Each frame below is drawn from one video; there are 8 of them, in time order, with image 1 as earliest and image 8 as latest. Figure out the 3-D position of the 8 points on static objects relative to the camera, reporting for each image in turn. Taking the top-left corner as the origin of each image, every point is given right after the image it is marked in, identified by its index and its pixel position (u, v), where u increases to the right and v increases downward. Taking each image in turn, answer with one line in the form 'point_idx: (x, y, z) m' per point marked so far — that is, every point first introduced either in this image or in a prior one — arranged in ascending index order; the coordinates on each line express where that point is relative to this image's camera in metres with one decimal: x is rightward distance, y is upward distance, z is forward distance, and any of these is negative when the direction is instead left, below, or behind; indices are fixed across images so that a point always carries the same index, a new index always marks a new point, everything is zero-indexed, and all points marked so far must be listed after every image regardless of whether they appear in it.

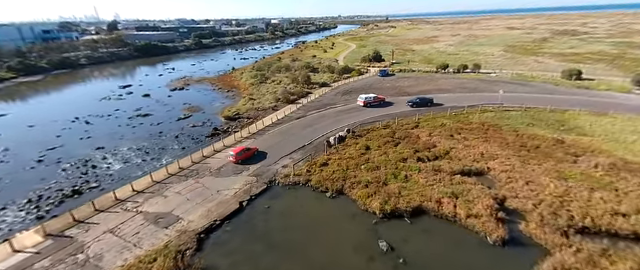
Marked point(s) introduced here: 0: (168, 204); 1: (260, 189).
0: (-9.9, -4.6, +16.4) m
1: (-4.1, -3.9, +17.9) m
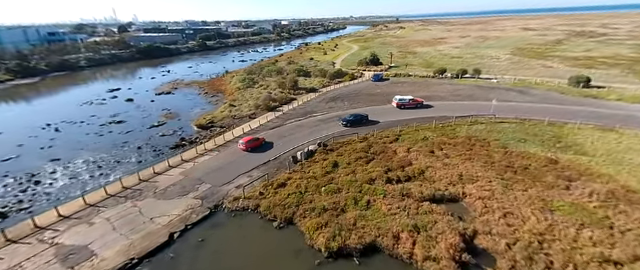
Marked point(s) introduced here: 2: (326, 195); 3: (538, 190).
0: (-13.5, -5.8, +14.6) m
1: (-7.6, -5.3, +15.9) m
2: (+0.5, -4.3, +18.1) m
3: (+16.0, -4.0, +18.3) m
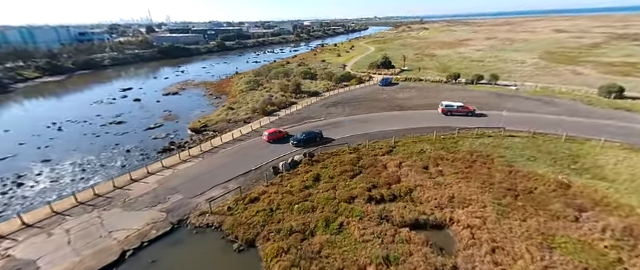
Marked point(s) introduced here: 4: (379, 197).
0: (-15.7, -6.3, +14.1) m
1: (-9.8, -6.0, +15.1) m
2: (-1.5, -5.3, +16.7) m
3: (+13.9, -5.4, +15.8) m
4: (+4.5, -4.7, +18.7) m
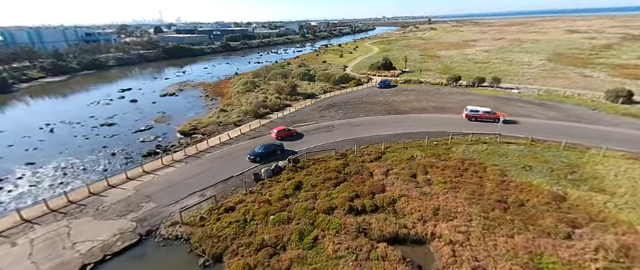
0: (-17.4, -6.7, +13.7) m
1: (-11.4, -6.4, +14.5) m
2: (-3.1, -5.8, +15.9) m
3: (+12.3, -6.1, +14.8) m
4: (+2.9, -5.2, +17.8) m
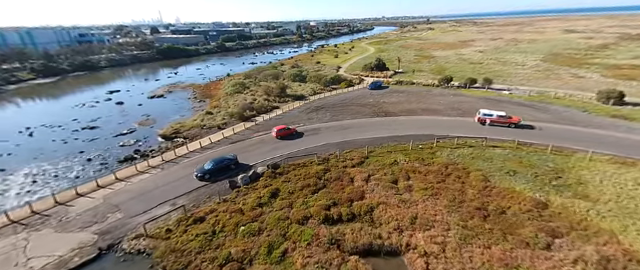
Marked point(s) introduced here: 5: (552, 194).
0: (-19.2, -7.2, +12.9) m
1: (-13.2, -6.8, +13.8) m
2: (-4.9, -6.2, +15.2) m
3: (+10.5, -6.5, +14.2) m
4: (+1.1, -5.6, +17.2) m
5: (+17.3, -4.4, +18.6) m
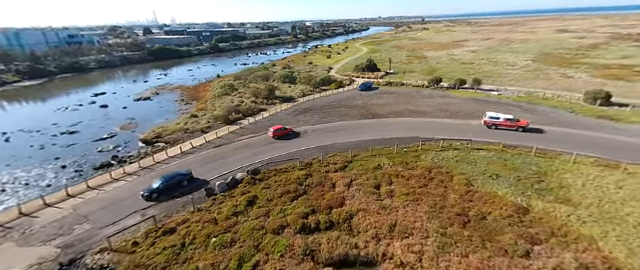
0: (-20.6, -7.7, +12.0) m
1: (-14.7, -7.3, +13.0) m
2: (-6.4, -6.6, +14.6) m
3: (+9.0, -6.8, +13.8) m
4: (-0.4, -6.0, +16.6) m
5: (+15.7, -4.7, +18.3) m
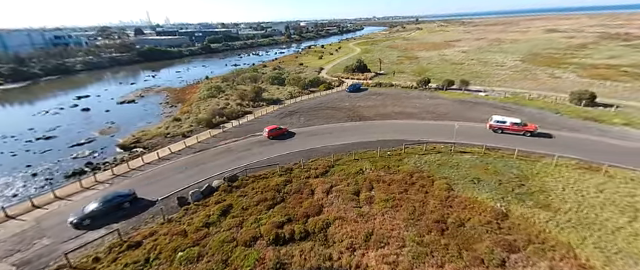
0: (-22.2, -8.3, +11.1) m
1: (-16.3, -7.9, +12.2) m
2: (-8.0, -7.1, +13.9) m
3: (+7.4, -7.1, +13.4) m
4: (-2.1, -6.5, +16.0) m
5: (+14.0, -5.0, +18.1) m
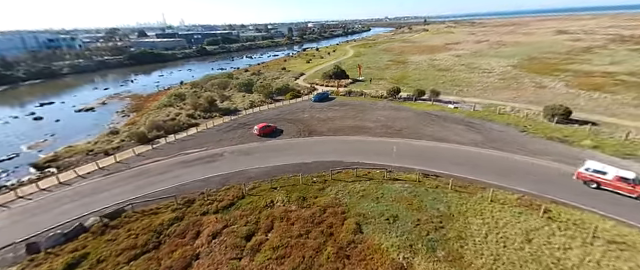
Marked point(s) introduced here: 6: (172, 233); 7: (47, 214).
0: (-30.2, -10.3, +8.6) m
1: (-24.3, -9.9, +9.7) m
2: (-16.0, -9.2, +11.3) m
3: (-0.6, -9.4, +10.5) m
4: (-10.0, -8.6, +13.3) m
5: (+6.1, -7.3, +15.1) m
6: (-10.4, -6.8, +17.8) m
7: (-21.3, -5.9, +20.1) m
